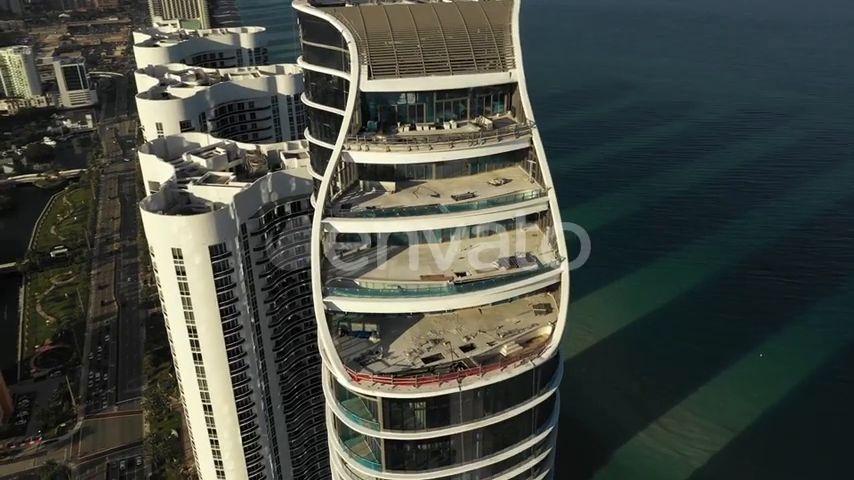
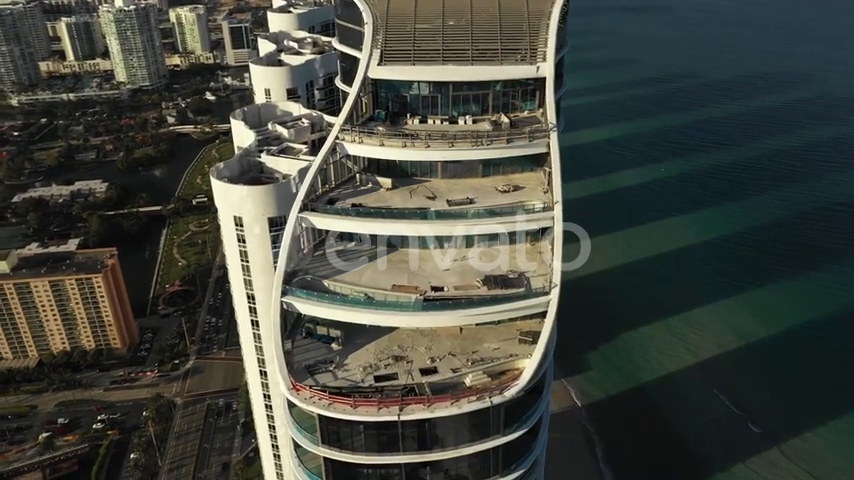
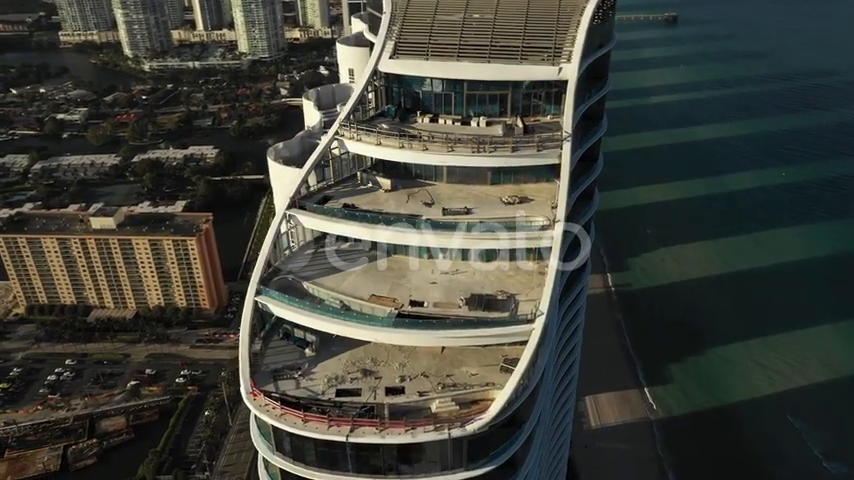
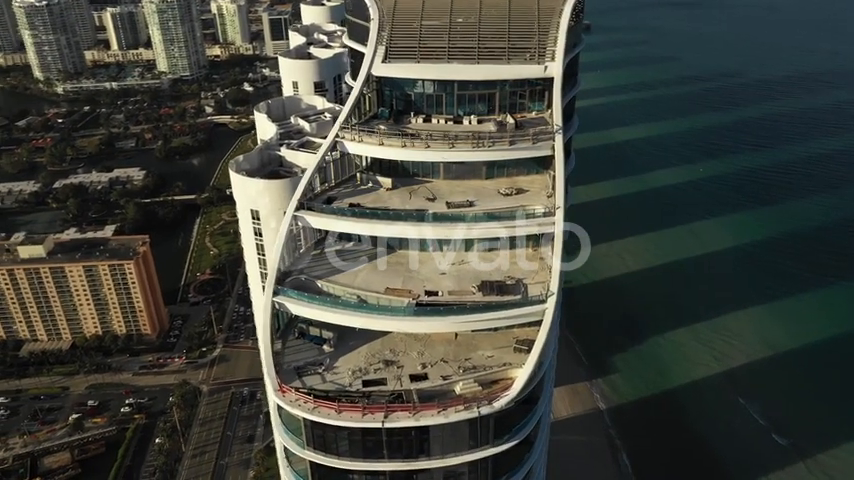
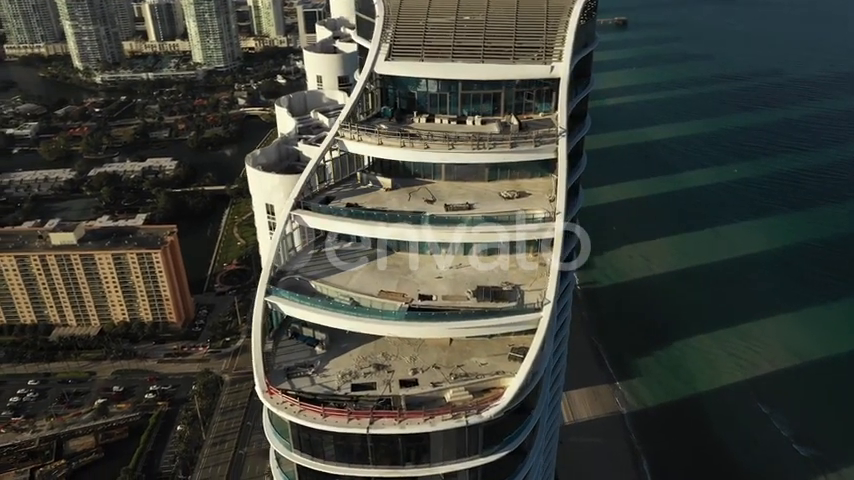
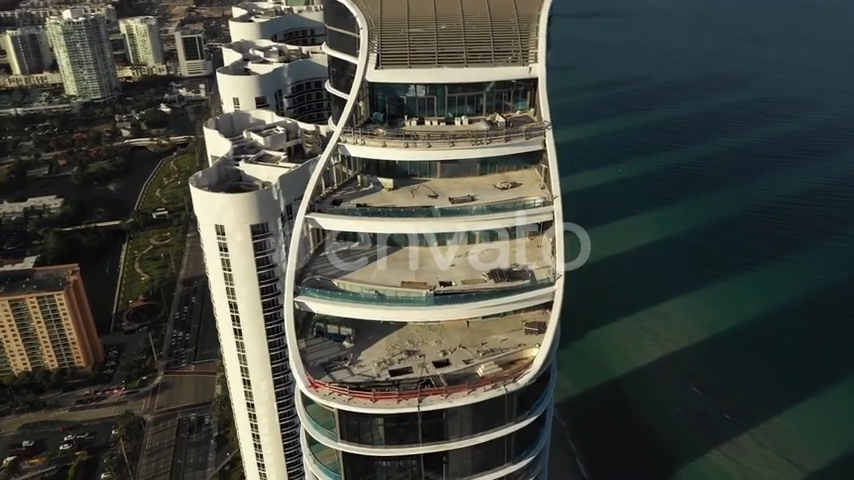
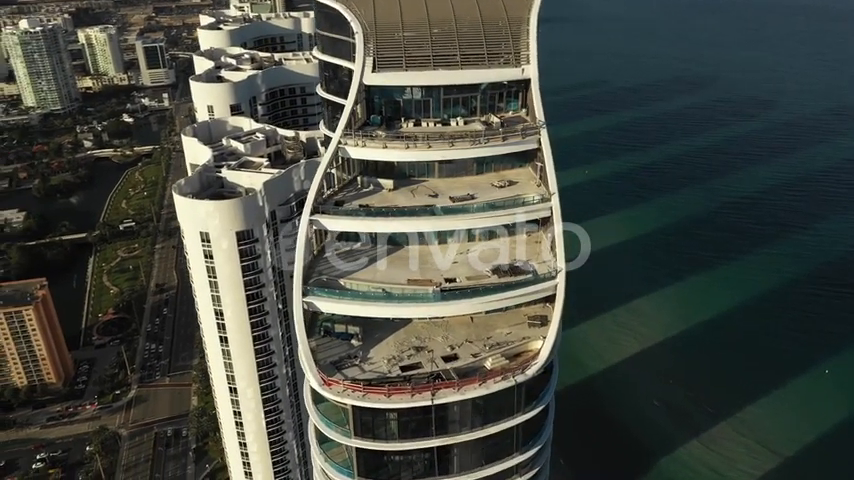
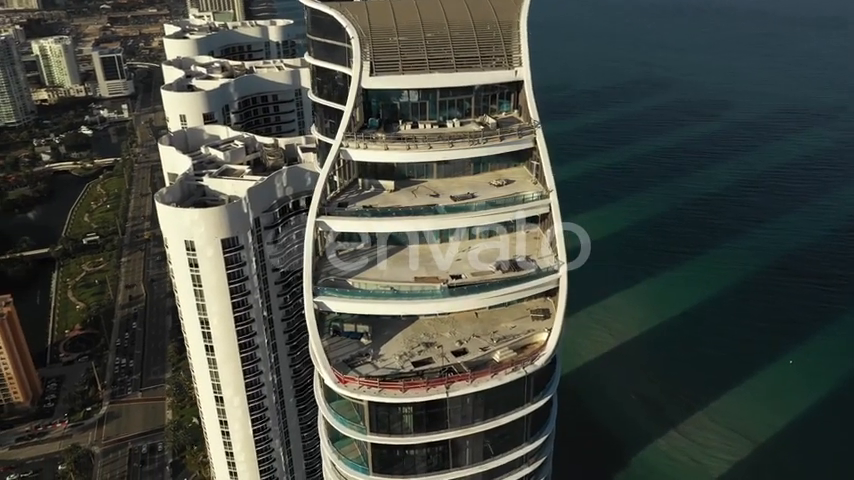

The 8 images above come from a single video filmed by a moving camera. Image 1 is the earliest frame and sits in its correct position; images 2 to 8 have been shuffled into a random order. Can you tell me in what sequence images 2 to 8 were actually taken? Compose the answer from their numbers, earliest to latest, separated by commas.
8, 7, 6, 2, 4, 5, 3
